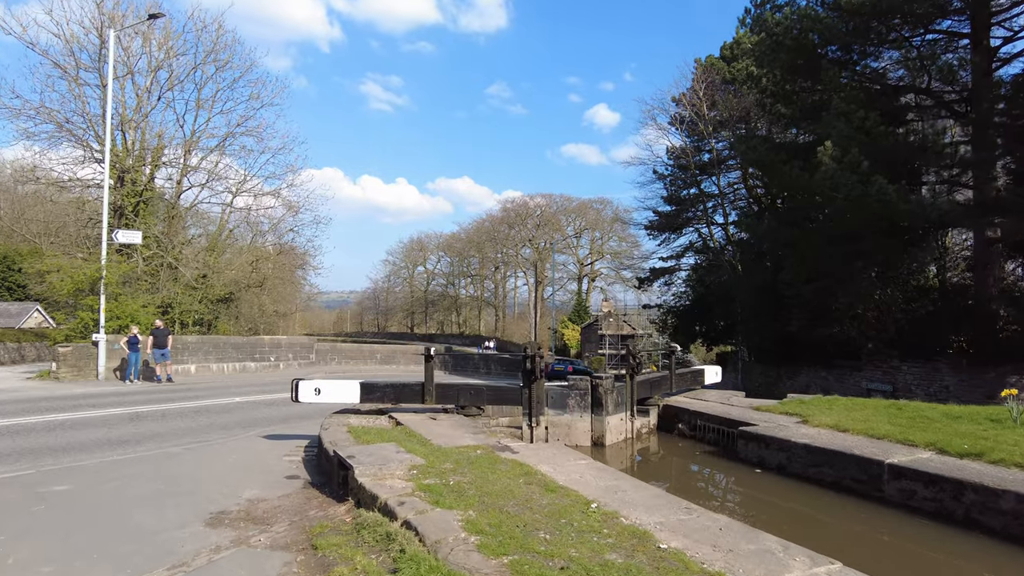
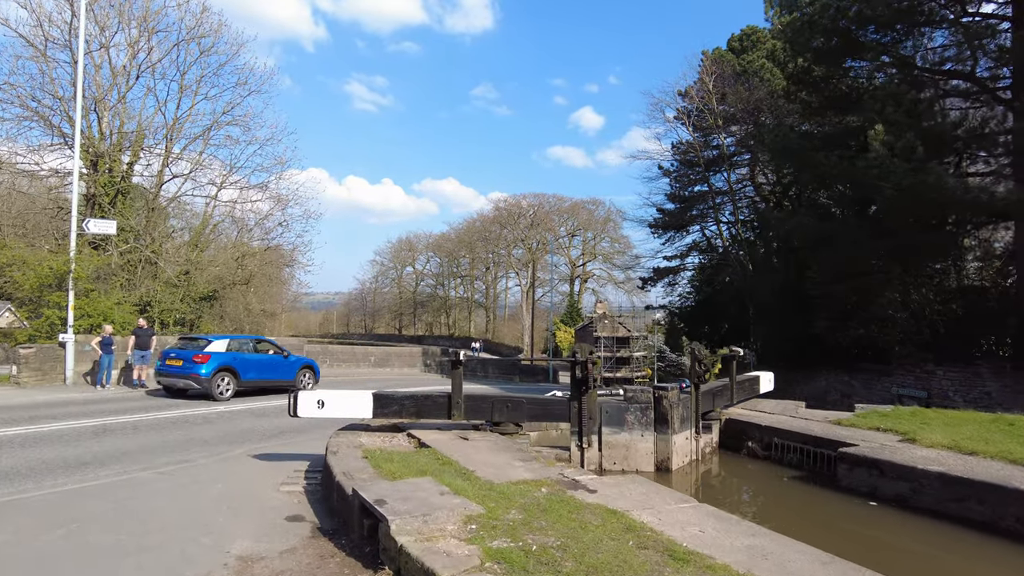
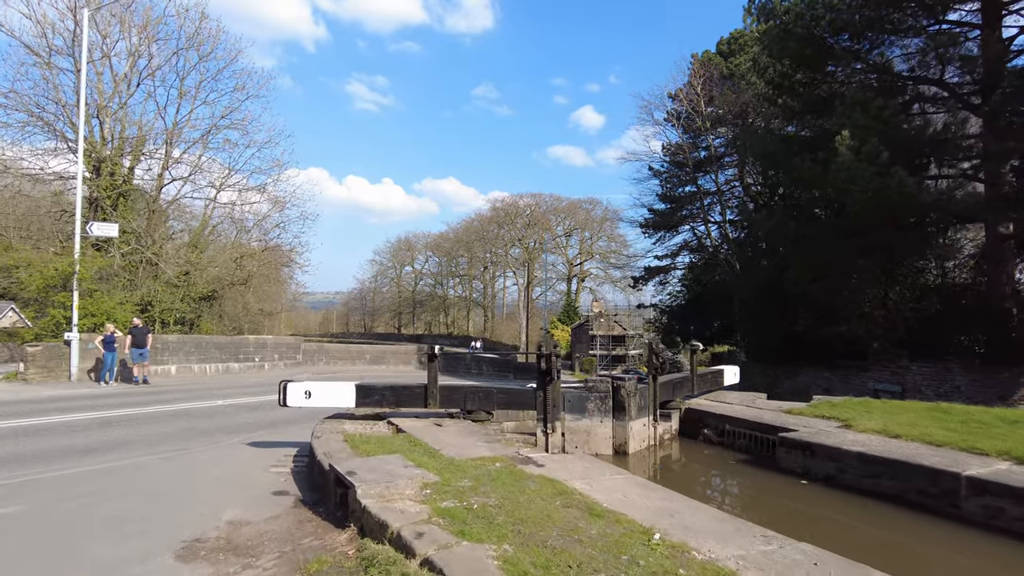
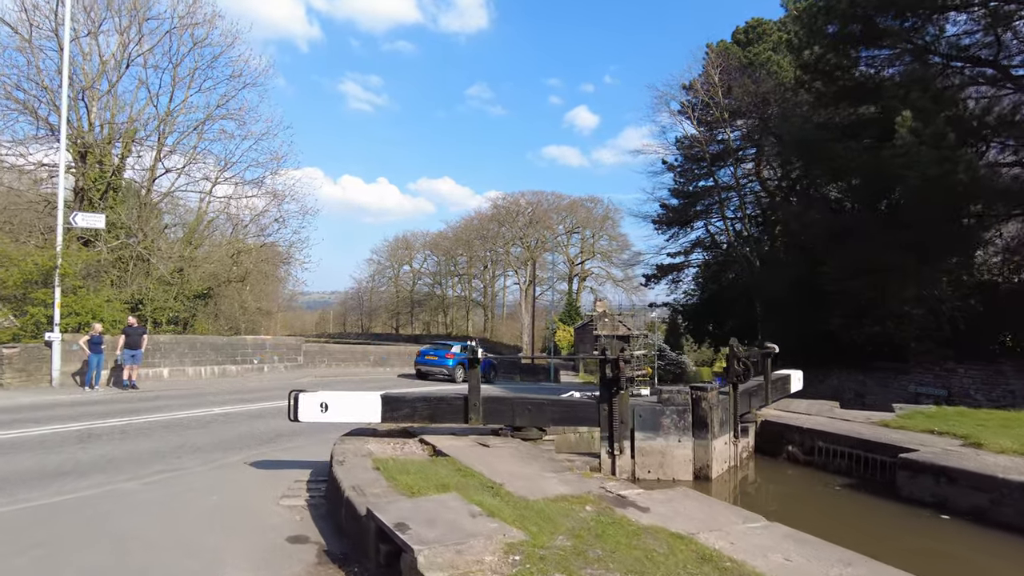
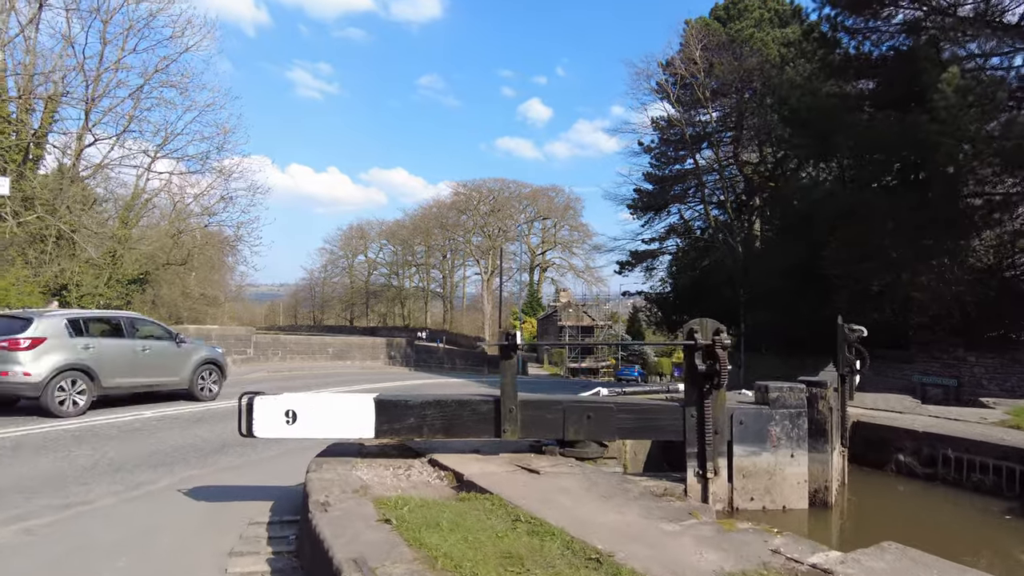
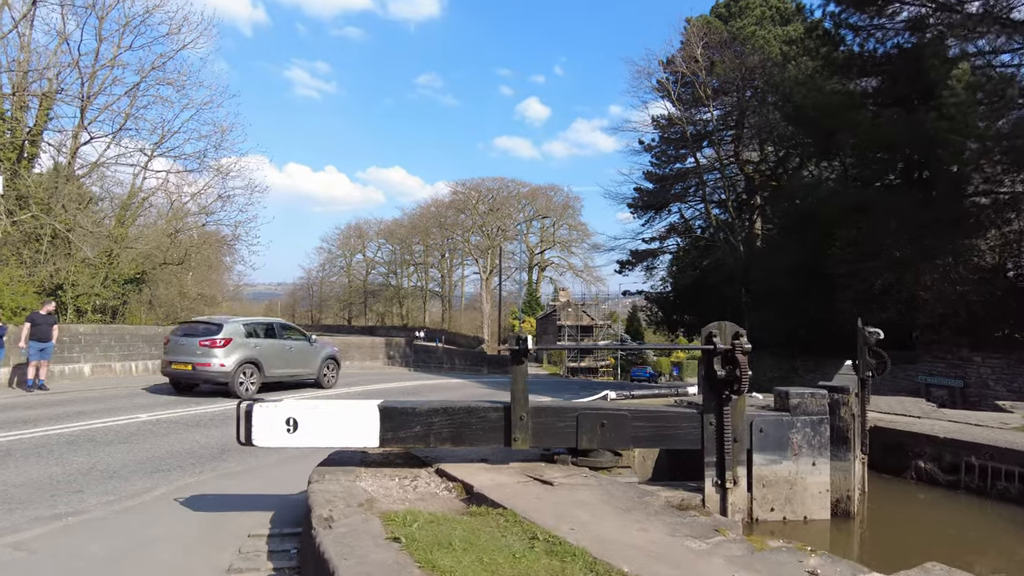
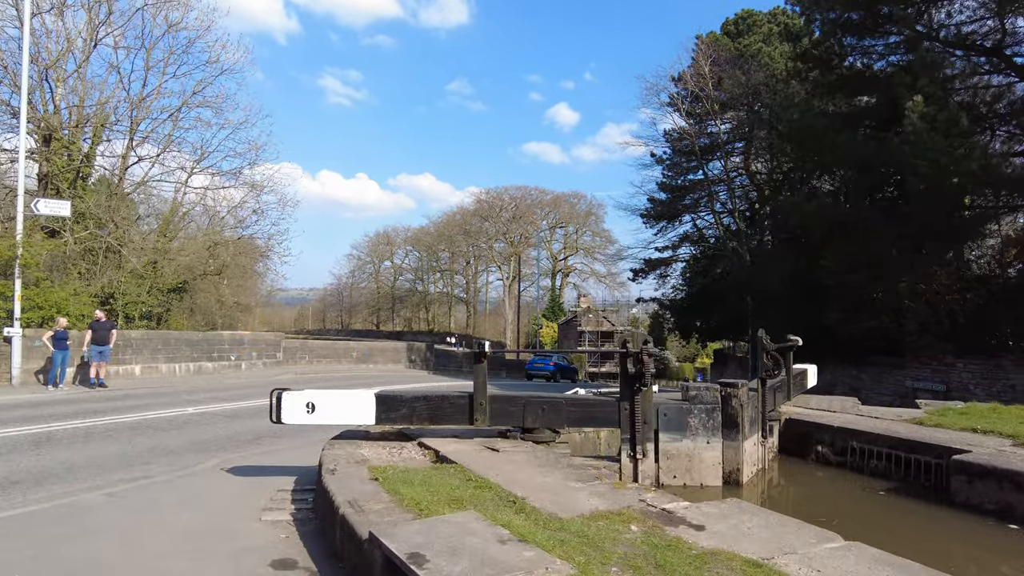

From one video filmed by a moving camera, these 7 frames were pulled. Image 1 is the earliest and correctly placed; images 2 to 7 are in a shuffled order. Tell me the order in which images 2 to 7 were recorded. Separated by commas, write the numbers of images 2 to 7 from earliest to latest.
3, 2, 4, 7, 5, 6
